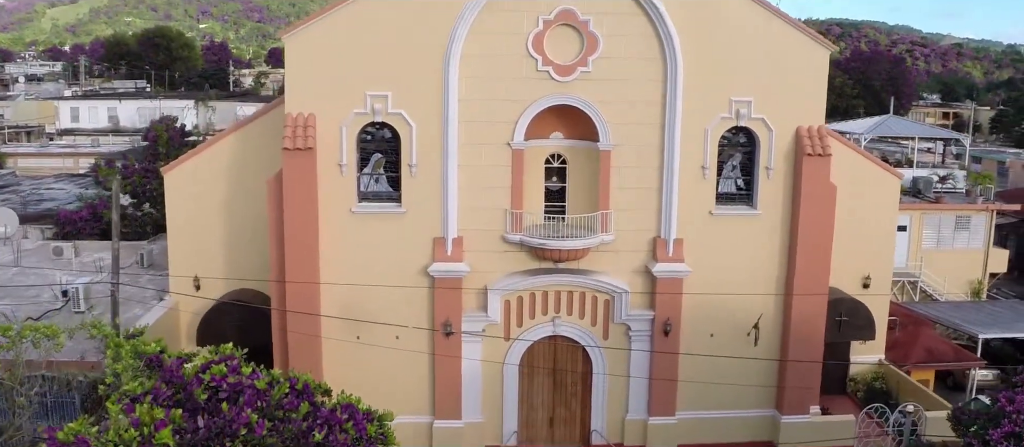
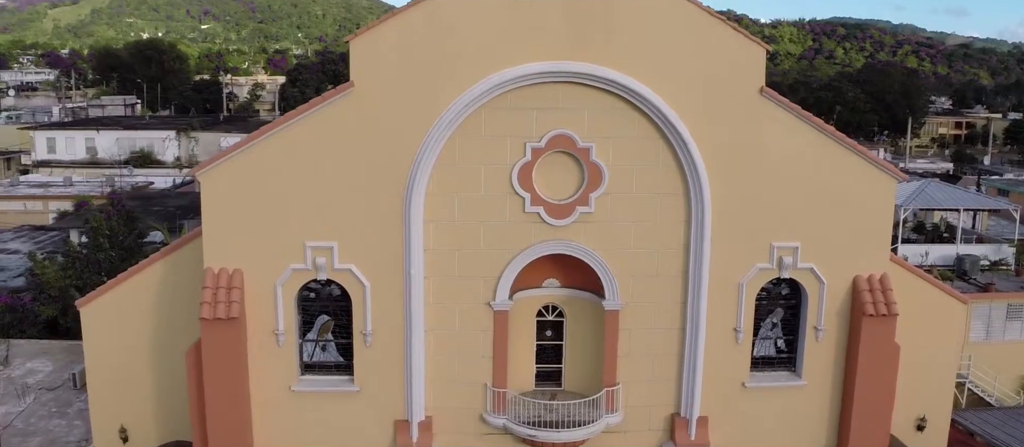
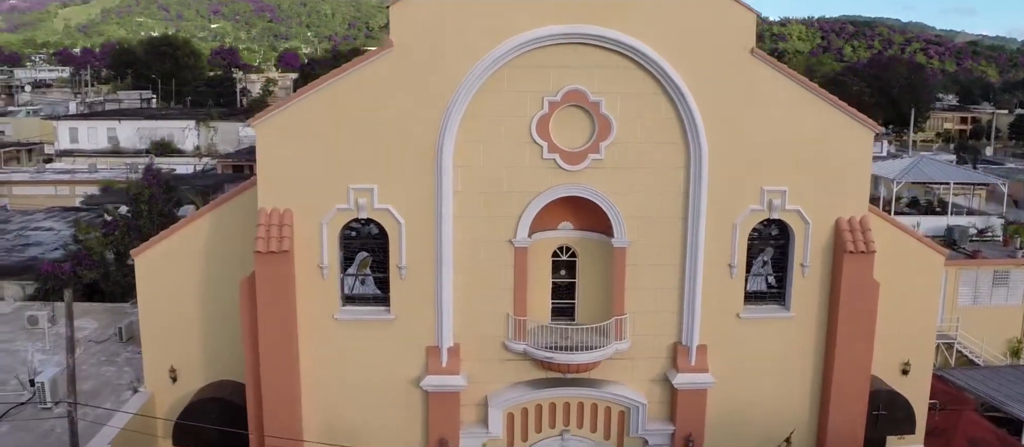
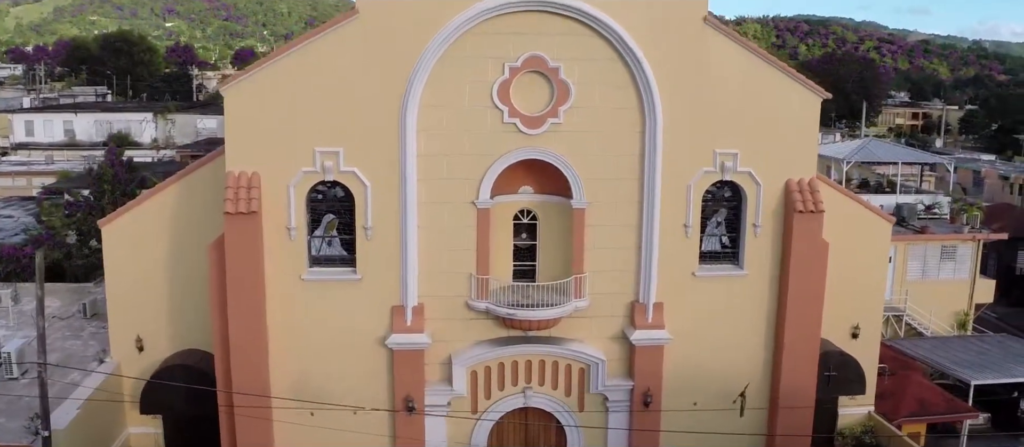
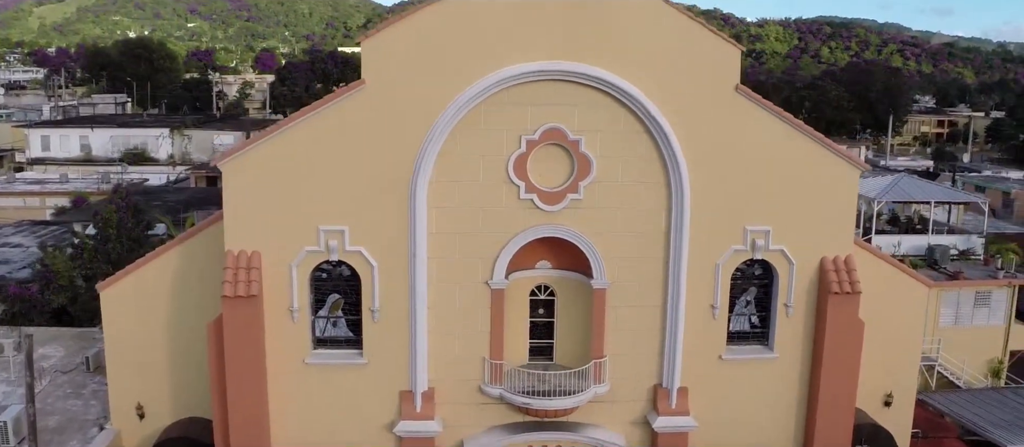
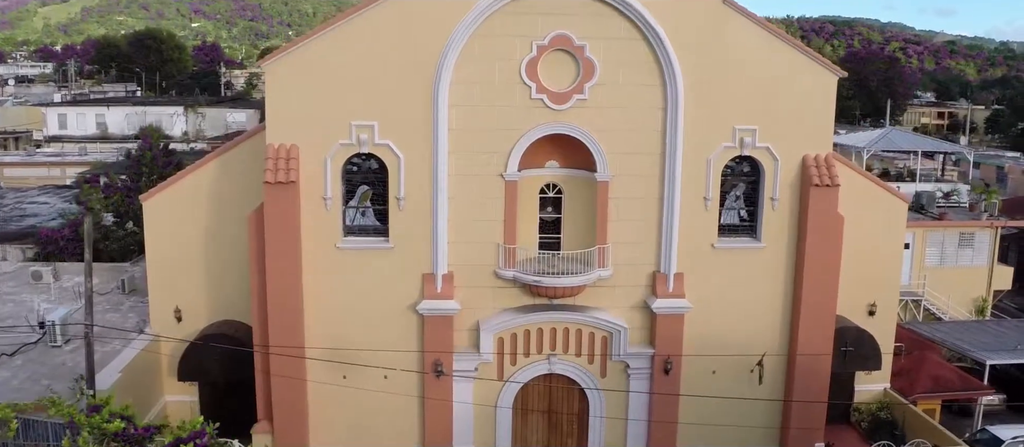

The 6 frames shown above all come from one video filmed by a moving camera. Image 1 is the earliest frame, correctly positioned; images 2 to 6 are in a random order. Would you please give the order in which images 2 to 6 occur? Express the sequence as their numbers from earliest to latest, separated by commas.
6, 4, 3, 5, 2
